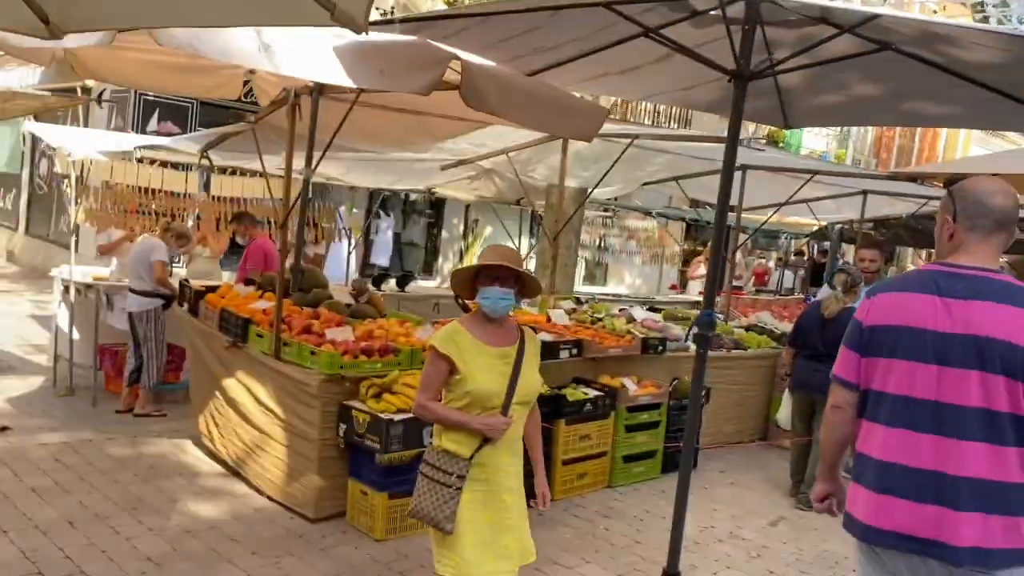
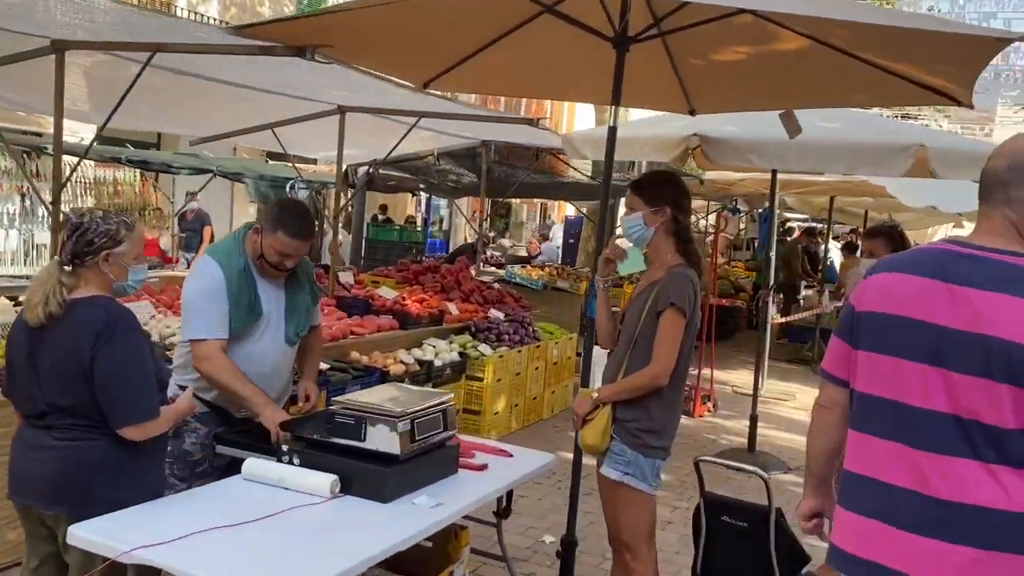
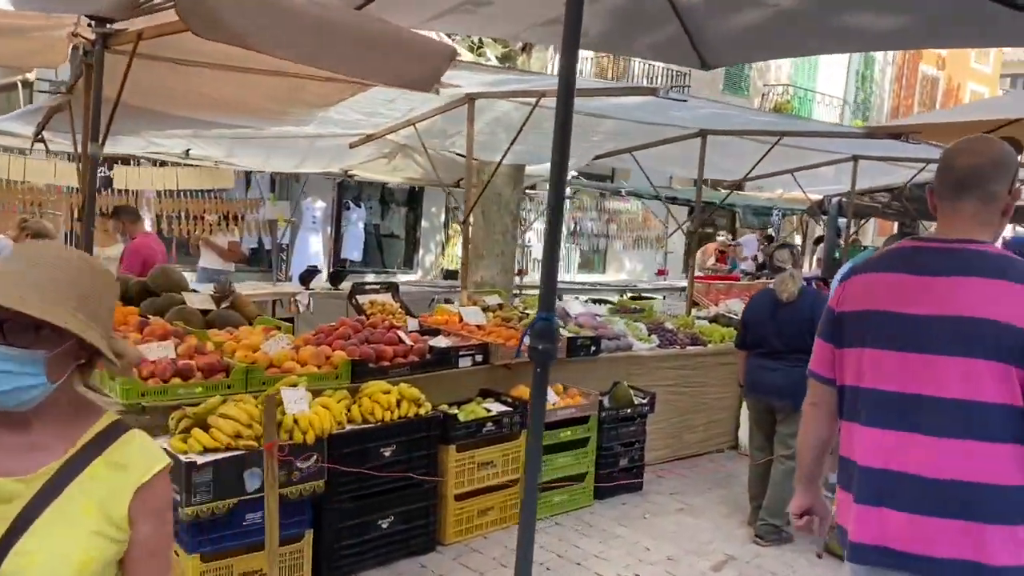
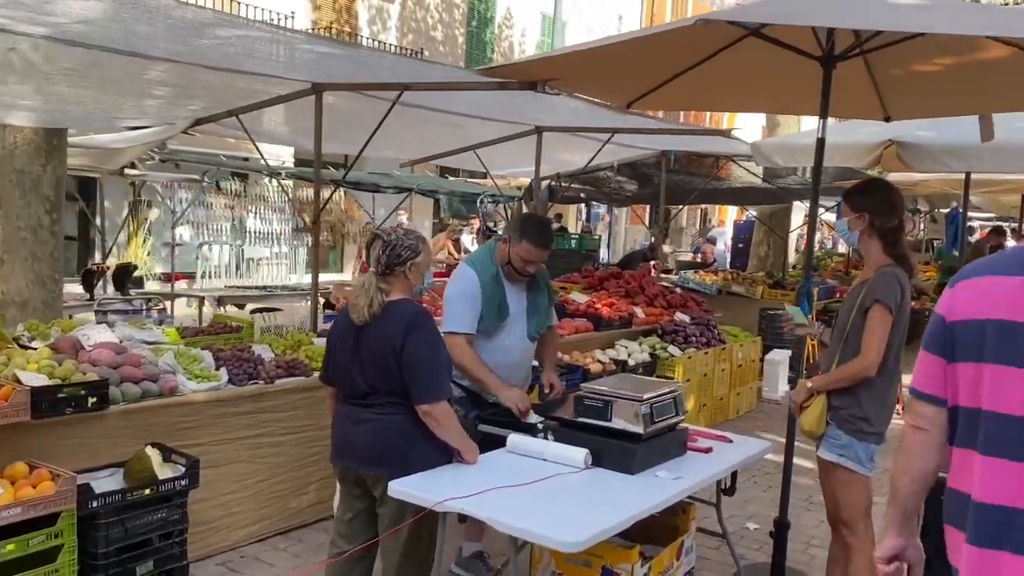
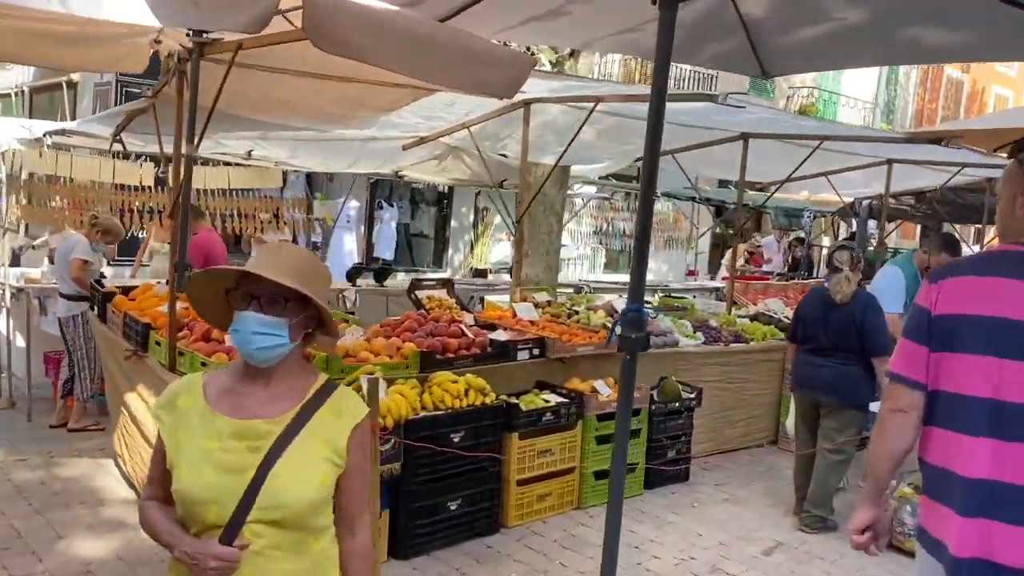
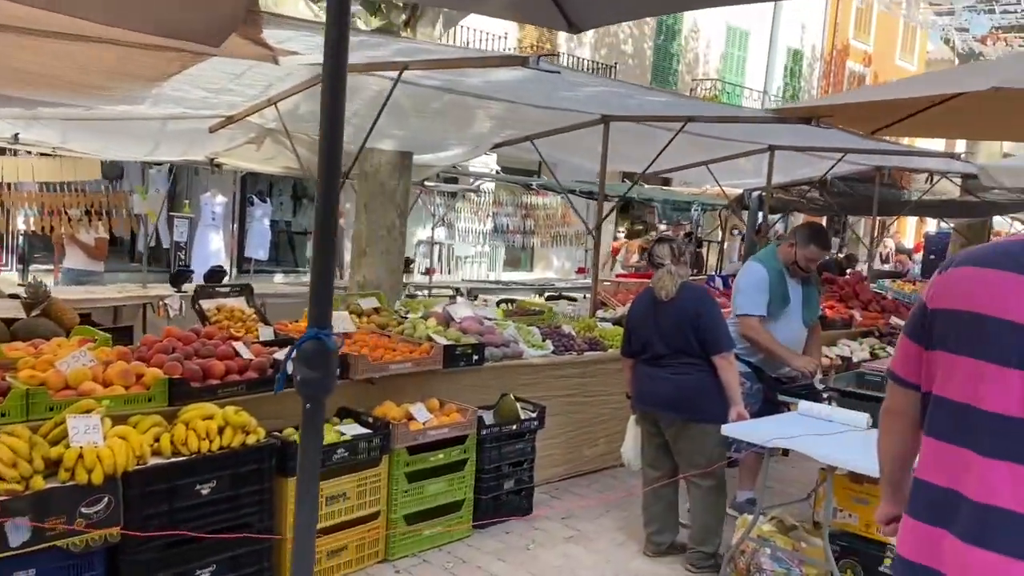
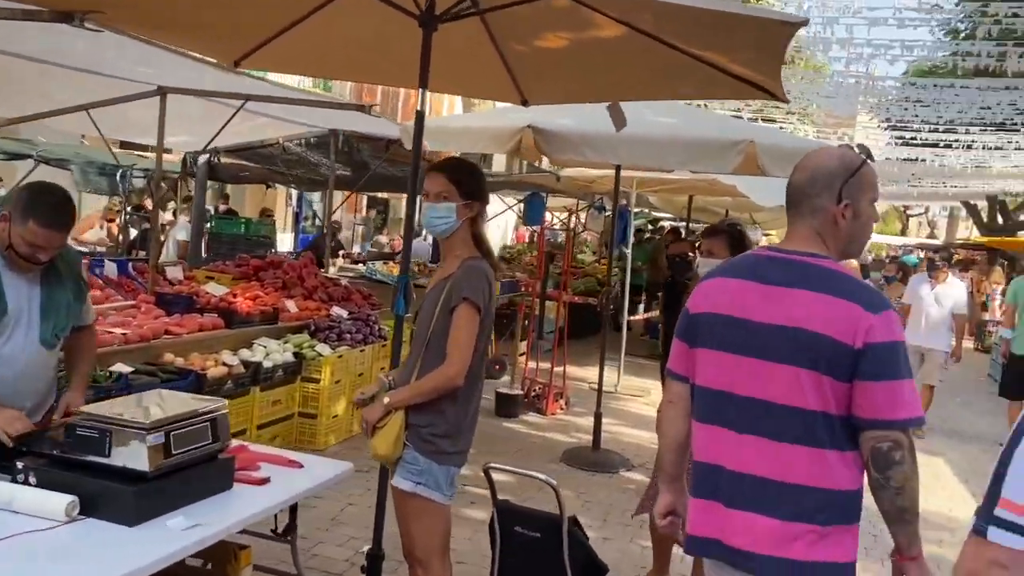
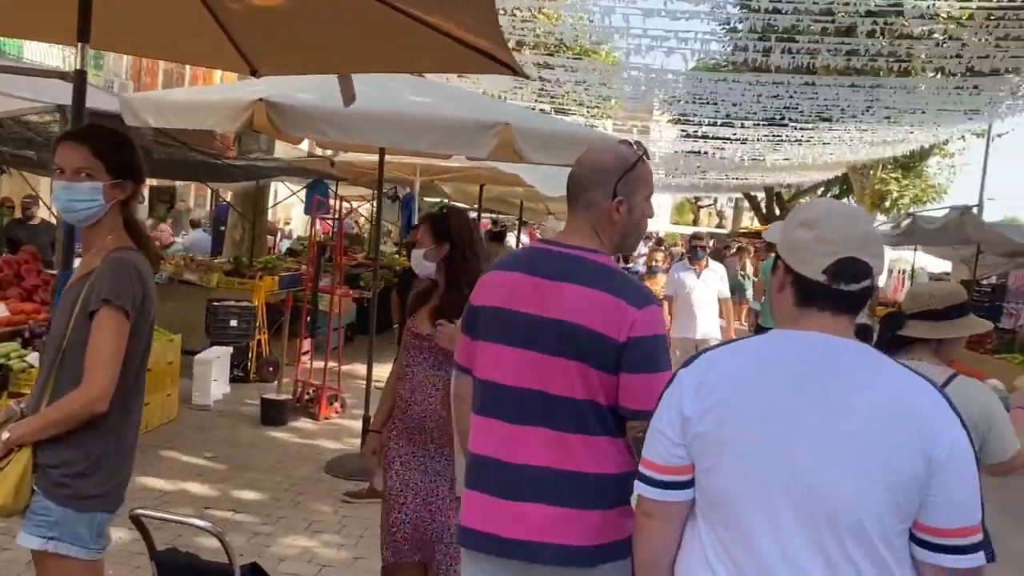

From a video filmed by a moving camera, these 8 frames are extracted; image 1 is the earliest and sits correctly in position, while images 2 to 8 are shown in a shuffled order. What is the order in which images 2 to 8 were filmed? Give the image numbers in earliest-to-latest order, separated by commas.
5, 3, 6, 4, 2, 7, 8
